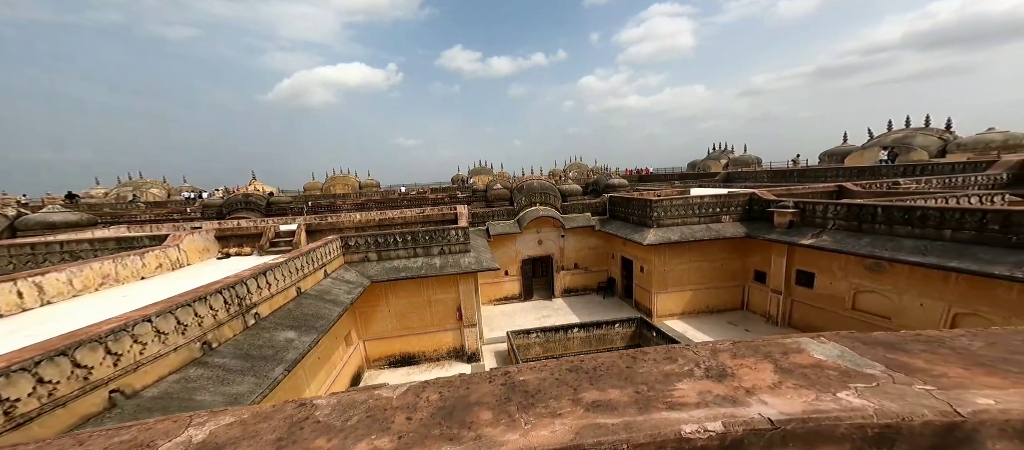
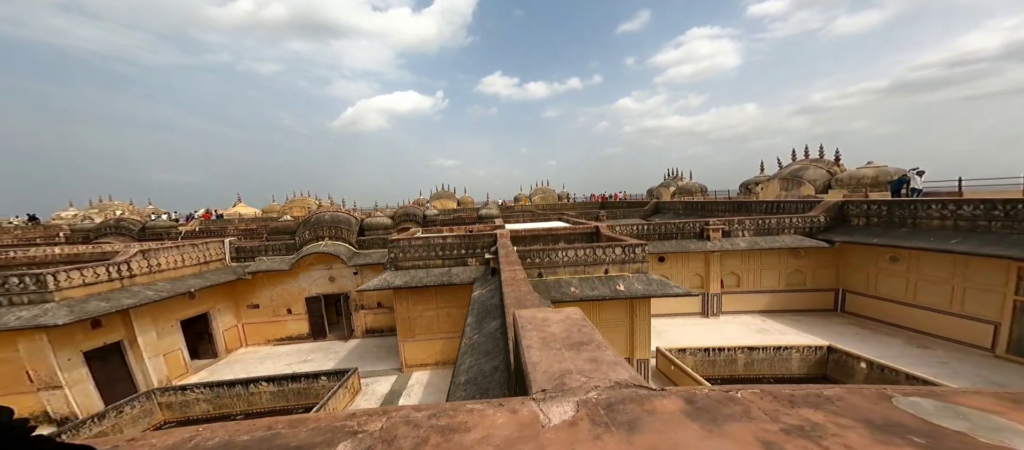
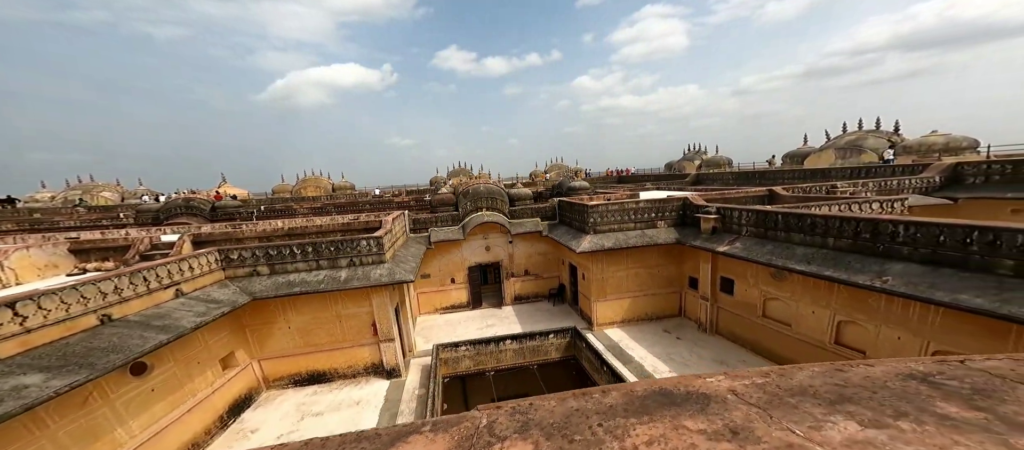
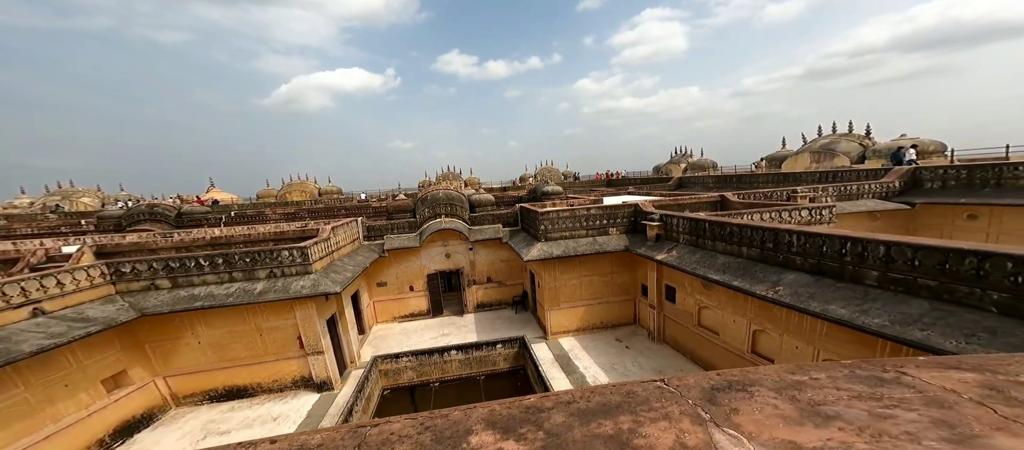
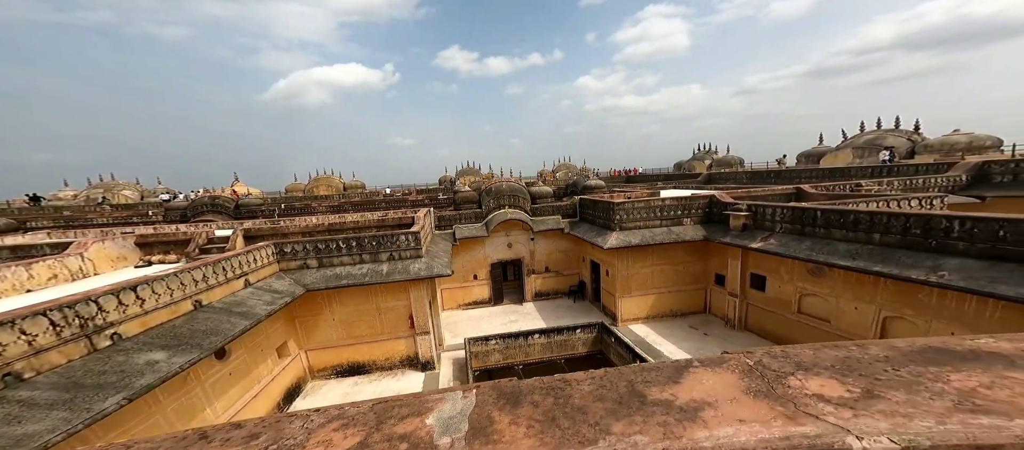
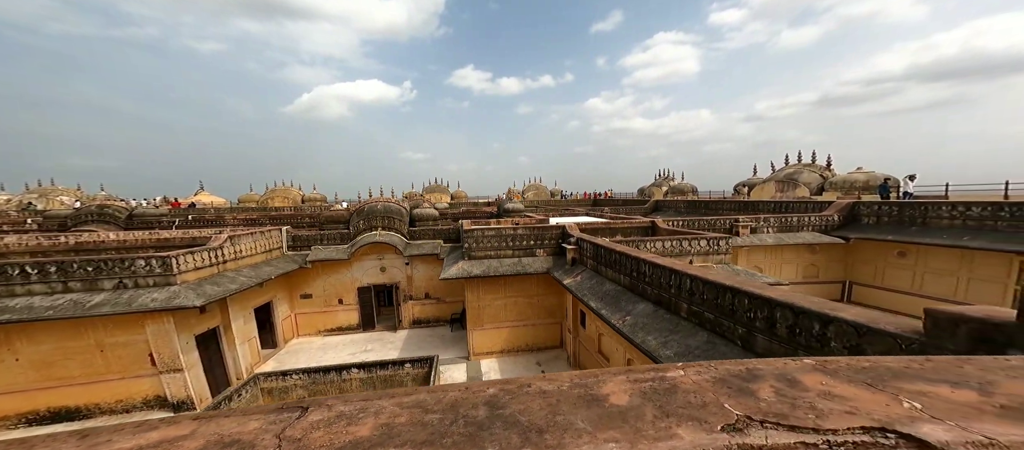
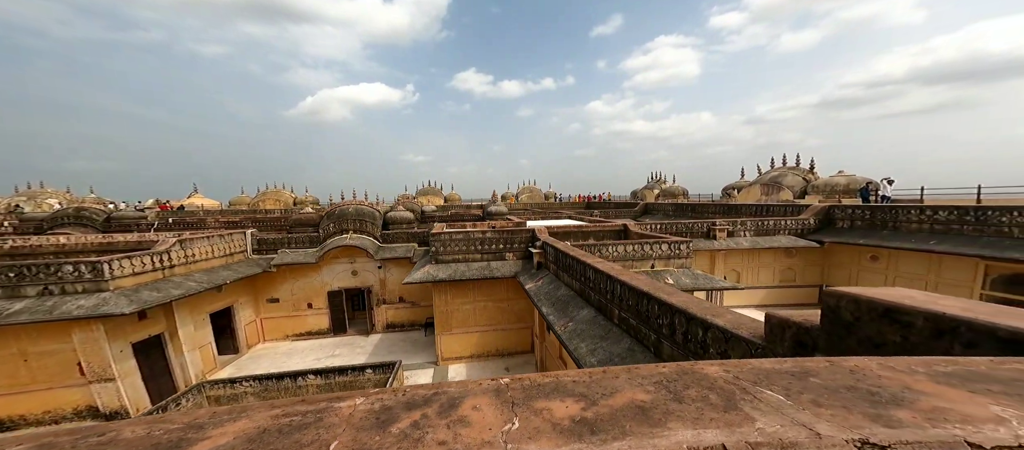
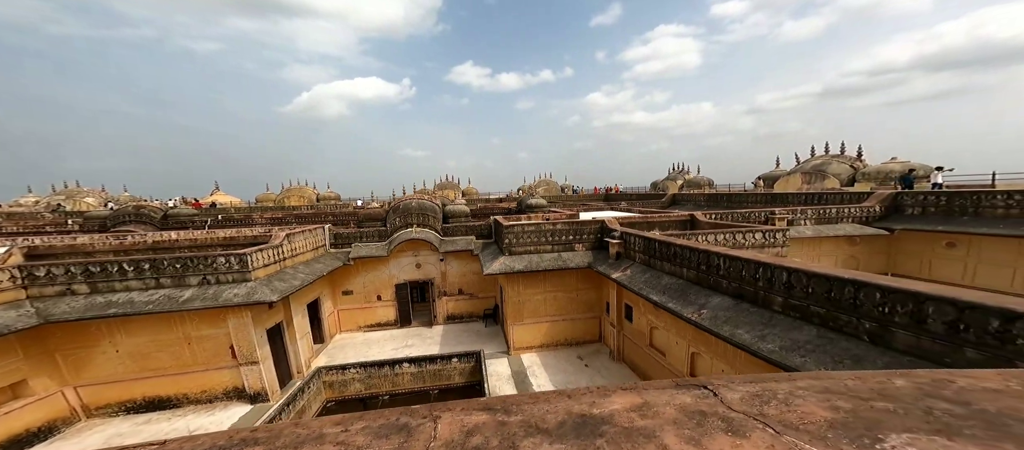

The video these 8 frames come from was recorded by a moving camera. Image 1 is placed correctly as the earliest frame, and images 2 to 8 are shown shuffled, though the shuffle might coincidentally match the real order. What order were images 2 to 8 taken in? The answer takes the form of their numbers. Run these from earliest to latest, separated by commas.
5, 3, 4, 8, 6, 7, 2
